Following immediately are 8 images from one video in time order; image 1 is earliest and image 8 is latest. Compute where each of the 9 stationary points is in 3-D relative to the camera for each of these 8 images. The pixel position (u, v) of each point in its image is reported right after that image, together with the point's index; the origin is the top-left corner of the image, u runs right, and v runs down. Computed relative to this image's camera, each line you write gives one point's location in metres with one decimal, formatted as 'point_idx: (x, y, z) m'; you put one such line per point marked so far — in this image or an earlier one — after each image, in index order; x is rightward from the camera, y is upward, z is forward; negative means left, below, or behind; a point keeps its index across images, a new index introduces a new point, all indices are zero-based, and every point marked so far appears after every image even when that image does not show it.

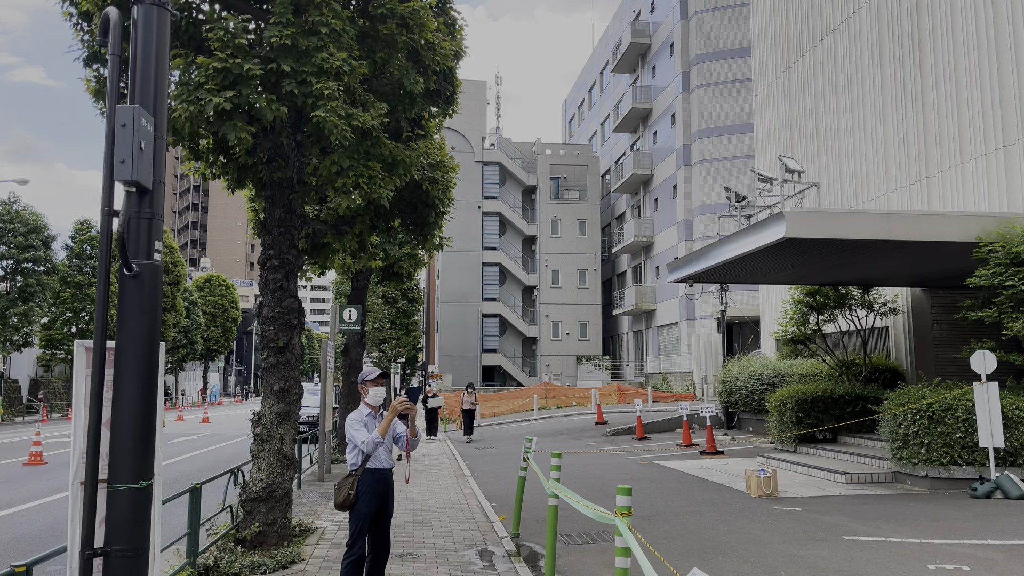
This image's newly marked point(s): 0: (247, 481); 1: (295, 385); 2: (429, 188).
0: (-2.7, -2.0, +8.0) m
1: (-2.3, -1.0, +8.3) m
2: (-0.9, +1.3, +9.4) m
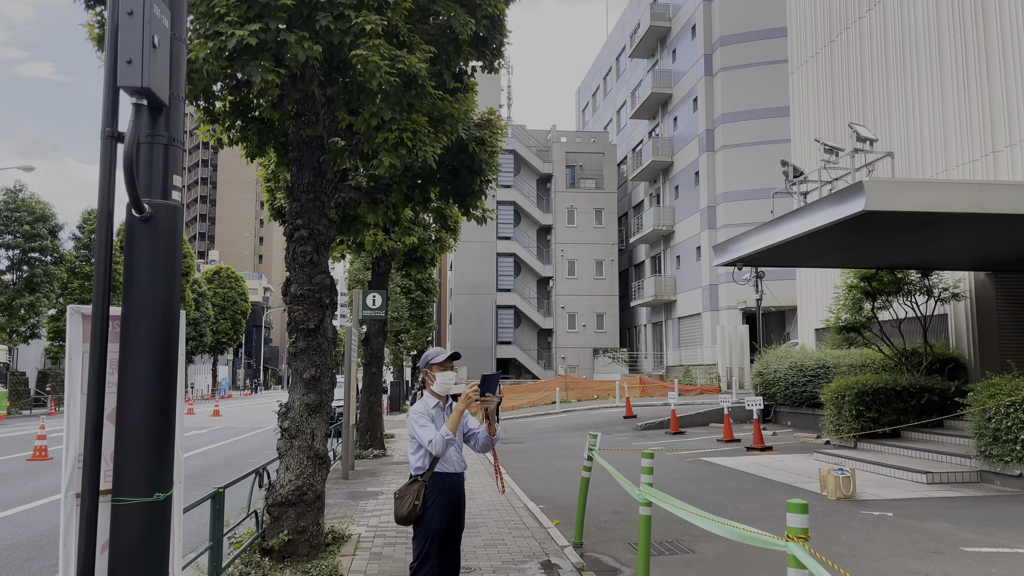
0: (-2.1, -1.8, +7.0) m
1: (-1.7, -0.8, +7.3) m
2: (-0.4, +1.5, +8.4) m
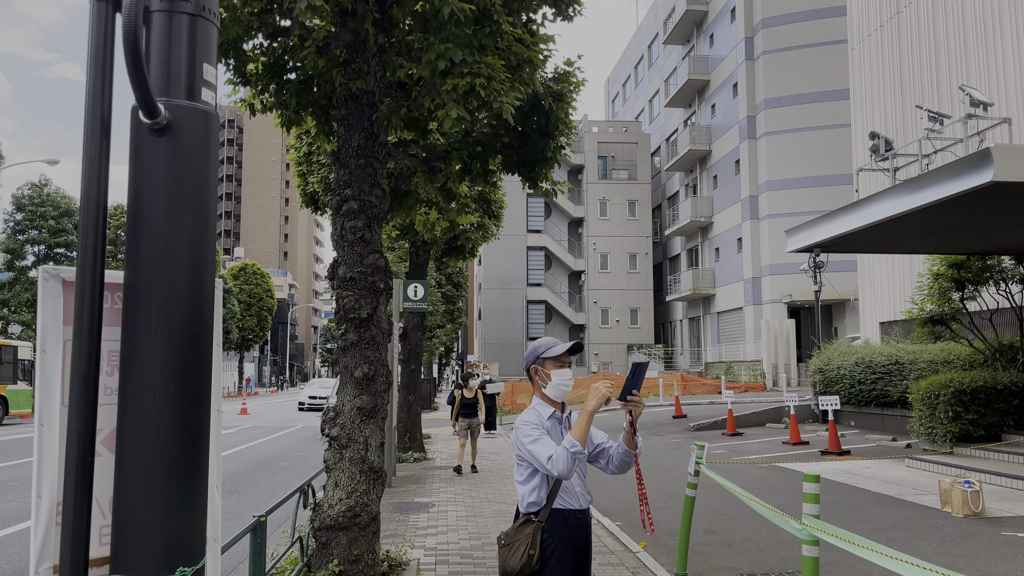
0: (-1.5, -1.6, +5.9) m
1: (-1.0, -0.6, +6.1) m
2: (+0.4, +1.7, +7.2) m
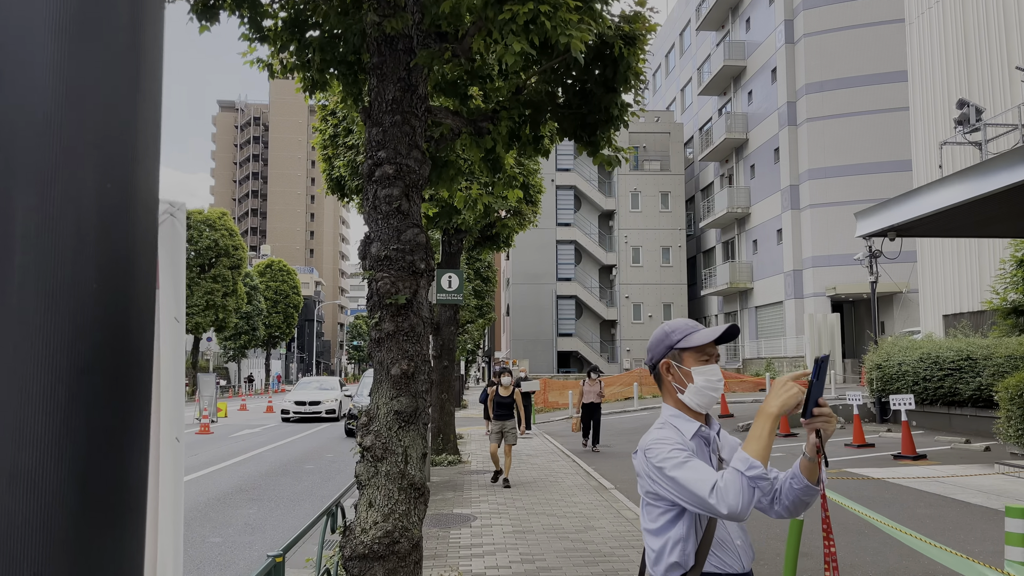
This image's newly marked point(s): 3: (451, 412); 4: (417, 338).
0: (-1.0, -1.5, +4.9) m
1: (-0.6, -0.5, +5.1) m
2: (+0.8, +1.8, +6.1) m
3: (-1.1, -2.2, +14.1) m
4: (-0.6, -0.3, +5.1) m
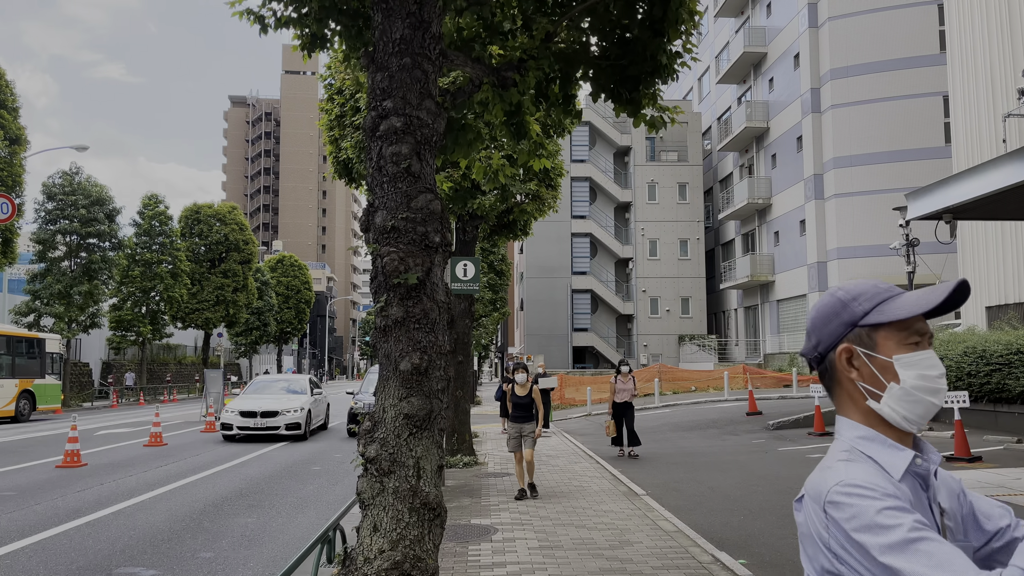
0: (-0.8, -1.4, +4.1) m
1: (-0.4, -0.4, +4.2) m
2: (+1.0, +1.9, +5.2) m
3: (-0.8, -2.1, +13.3) m
4: (-0.4, -0.2, +4.2) m
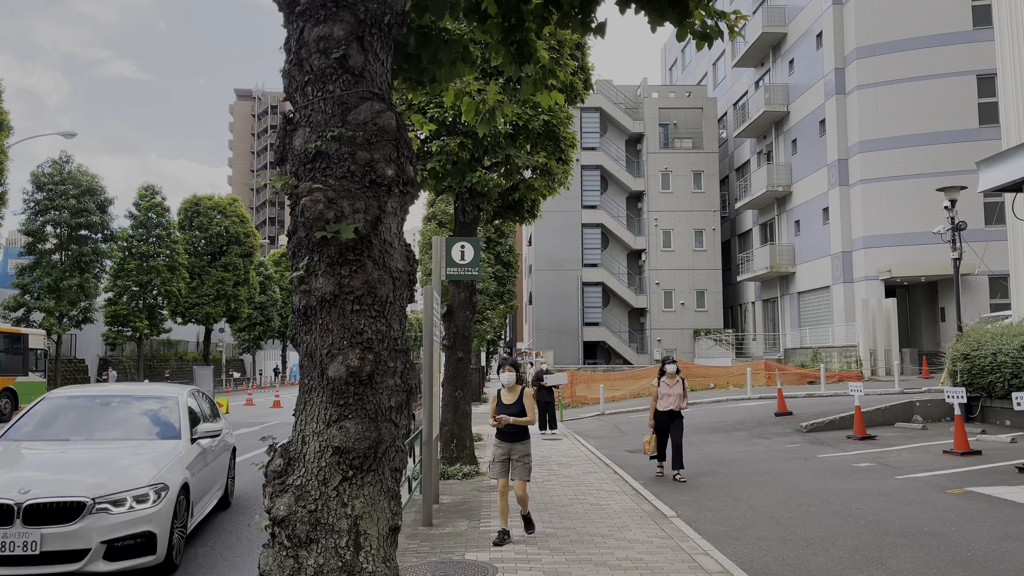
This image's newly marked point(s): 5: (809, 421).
0: (-0.8, -1.2, +2.5) m
1: (-0.4, -0.2, +2.7) m
2: (+1.0, +2.1, +3.7) m
3: (-0.7, -1.9, +11.8) m
4: (-0.5, -0.1, +2.7) m
5: (+6.1, -2.7, +16.2) m
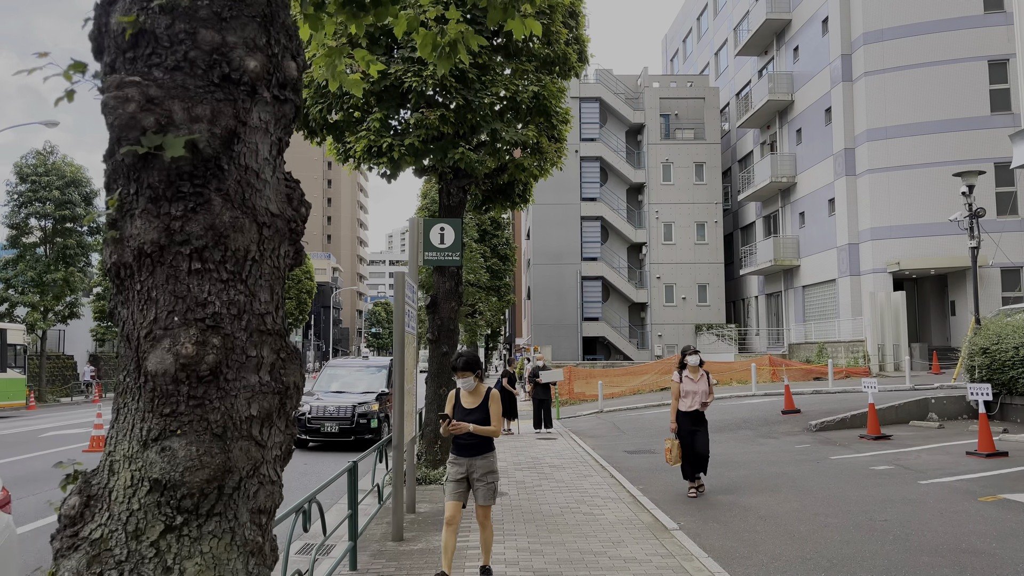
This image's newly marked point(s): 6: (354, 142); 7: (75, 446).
0: (-1.0, -1.1, +1.7) m
1: (-0.6, -0.1, +1.8) m
2: (+0.8, +2.2, +2.8) m
3: (-0.9, -1.7, +10.9) m
4: (-0.6, 0.0, +1.8) m
5: (+6.0, -2.5, +15.3) m
6: (-2.0, +1.8, +9.8) m
7: (-8.4, -3.0, +15.0) m
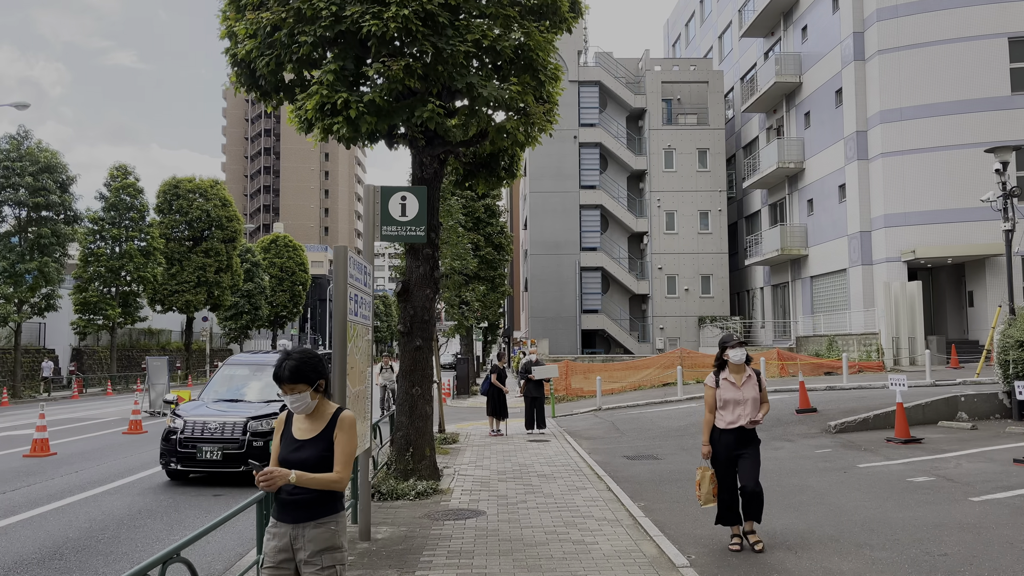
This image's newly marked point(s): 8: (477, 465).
0: (-1.3, -1.0, +0.2) m
1: (-0.8, 0.0, +0.4) m
2: (+0.6, +2.3, +1.3) m
3: (-1.1, -1.5, +9.5) m
4: (-0.9, +0.2, +0.4) m
5: (+5.8, -2.3, +13.9) m
6: (-2.2, +2.0, +8.3) m
7: (-8.6, -2.8, +13.6) m
8: (-0.5, -2.5, +11.1) m
